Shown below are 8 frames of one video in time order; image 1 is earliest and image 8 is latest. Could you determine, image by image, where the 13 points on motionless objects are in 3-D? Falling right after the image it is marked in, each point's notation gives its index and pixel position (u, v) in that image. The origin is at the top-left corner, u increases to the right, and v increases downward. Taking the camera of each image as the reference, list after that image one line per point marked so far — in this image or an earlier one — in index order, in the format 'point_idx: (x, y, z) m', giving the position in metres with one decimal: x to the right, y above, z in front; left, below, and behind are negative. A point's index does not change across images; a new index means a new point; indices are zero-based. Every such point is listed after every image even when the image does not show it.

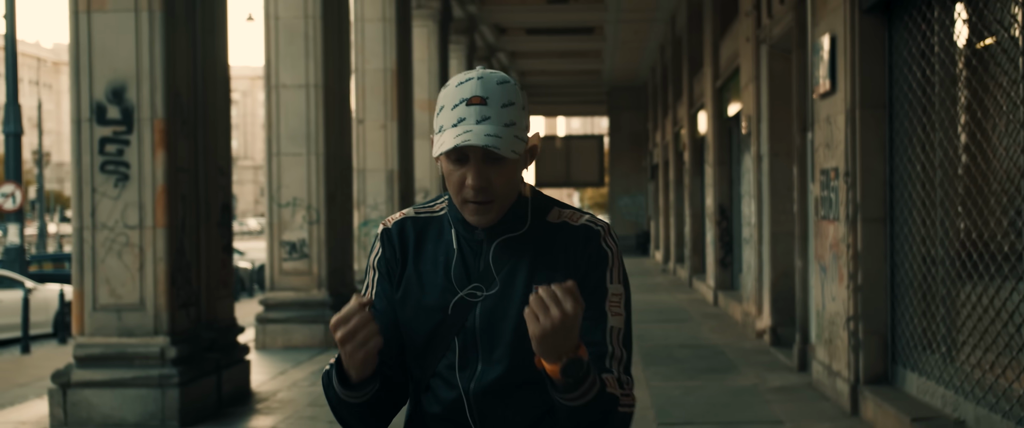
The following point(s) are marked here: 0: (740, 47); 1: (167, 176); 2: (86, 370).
0: (+3.0, +2.2, +12.7) m
1: (-2.7, +0.3, +7.5) m
2: (-3.2, -1.2, +7.4) m
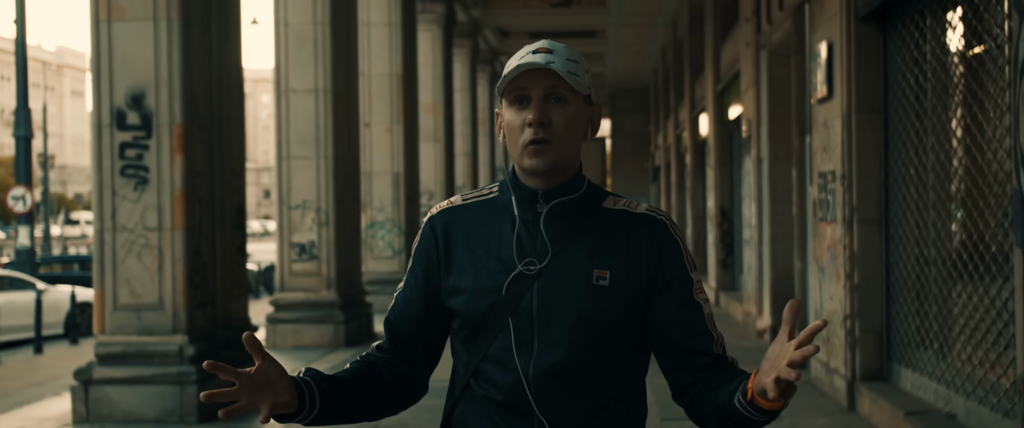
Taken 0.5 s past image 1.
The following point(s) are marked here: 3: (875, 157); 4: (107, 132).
0: (+3.0, +2.1, +12.9) m
1: (-2.6, +0.3, +7.8) m
2: (-3.2, -1.2, +7.7) m
3: (+2.8, +0.4, +7.4) m
4: (-3.2, +0.7, +7.8) m
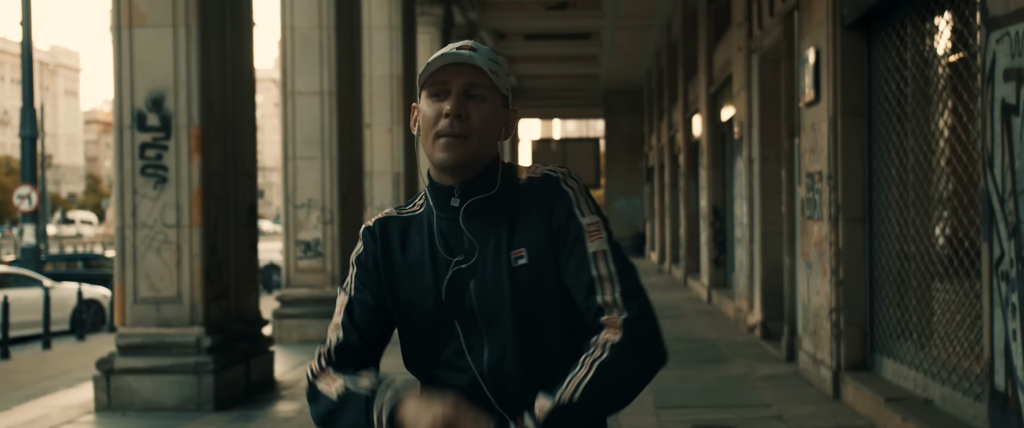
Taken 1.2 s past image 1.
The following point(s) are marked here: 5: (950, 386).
0: (+3.0, +2.2, +13.3) m
1: (-2.6, +0.3, +8.1) m
2: (-3.2, -1.2, +8.0) m
3: (+2.8, +0.4, +7.8) m
4: (-3.2, +0.7, +8.2) m
5: (+2.8, -1.1, +6.2) m
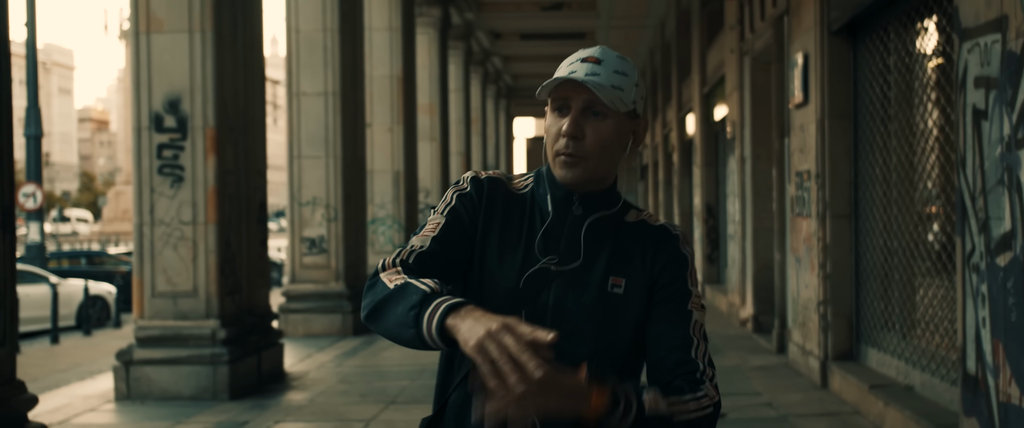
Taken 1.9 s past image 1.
0: (+3.0, +2.2, +13.7) m
1: (-2.6, +0.3, +8.5) m
2: (-3.1, -1.2, +8.4) m
3: (+2.8, +0.5, +8.2) m
4: (-3.2, +0.7, +8.5) m
5: (+2.8, -1.1, +6.6) m
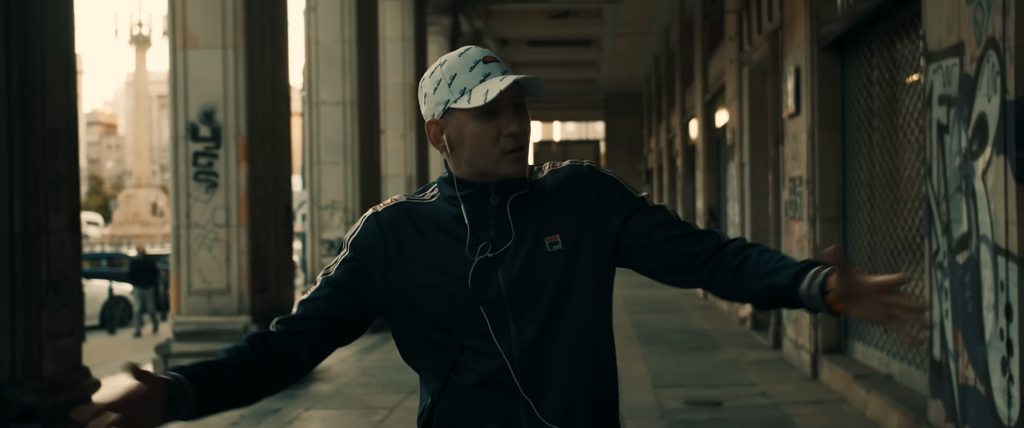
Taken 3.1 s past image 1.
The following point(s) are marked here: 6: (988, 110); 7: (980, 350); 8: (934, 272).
0: (+3.1, +2.2, +14.3) m
1: (-2.5, +0.3, +9.1) m
2: (-3.0, -1.2, +9.0) m
3: (+2.9, +0.4, +8.8) m
4: (-3.1, +0.7, +9.1) m
5: (+2.9, -1.1, +7.2) m
6: (+2.3, +0.5, +4.8) m
7: (+2.4, -0.7, +4.9) m
8: (+2.4, -0.3, +5.6) m
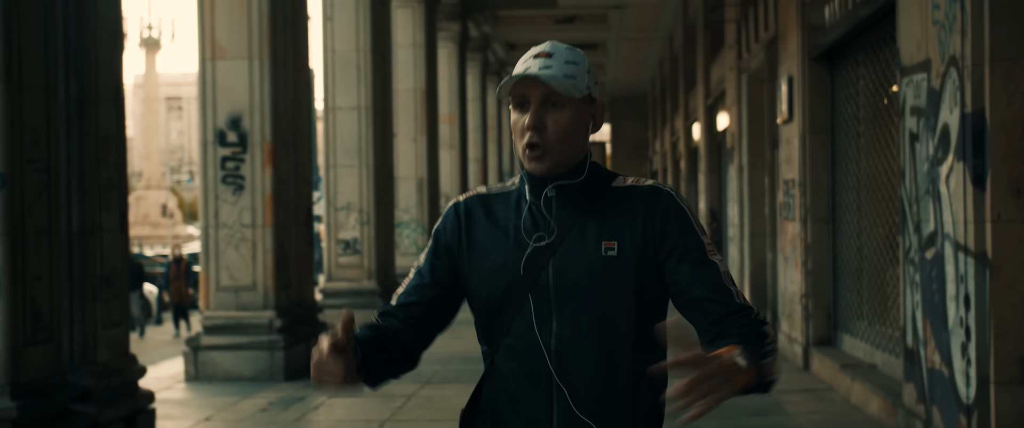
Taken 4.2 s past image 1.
0: (+3.3, +2.1, +14.9) m
1: (-2.4, +0.3, +9.7) m
2: (-2.9, -1.2, +9.6) m
3: (+3.0, +0.4, +9.3) m
4: (-3.0, +0.7, +9.7) m
5: (+3.0, -1.1, +7.7) m
6: (+2.4, +0.5, +5.3) m
7: (+2.4, -0.7, +5.4) m
8: (+2.5, -0.3, +6.1) m
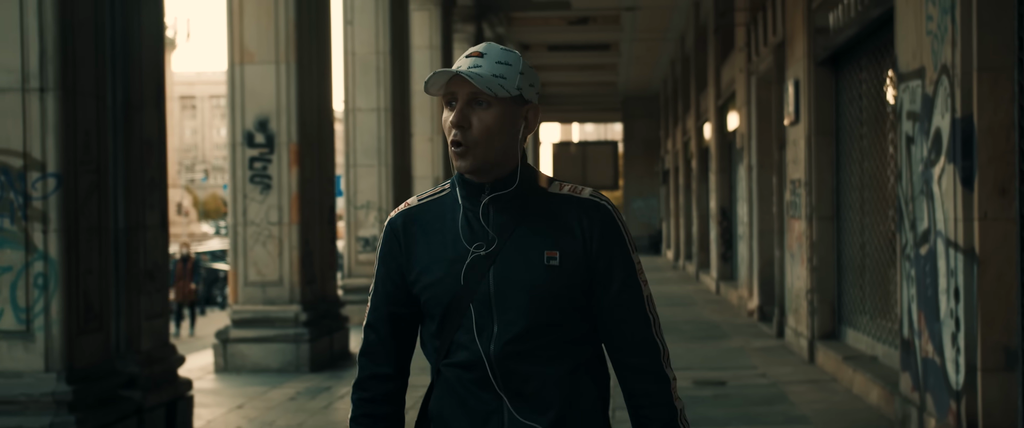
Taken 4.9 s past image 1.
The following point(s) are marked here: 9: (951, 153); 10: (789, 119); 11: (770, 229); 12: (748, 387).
0: (+3.5, +2.2, +15.2) m
1: (-2.2, +0.3, +10.1) m
2: (-2.8, -1.2, +10.0) m
3: (+3.2, +0.4, +9.7) m
4: (-2.8, +0.7, +10.1) m
5: (+3.1, -1.1, +8.1) m
6: (+2.5, +0.5, +5.7) m
7: (+2.5, -0.7, +5.8) m
8: (+2.6, -0.3, +6.5) m
9: (+2.5, +0.3, +5.6) m
10: (+3.0, +1.0, +10.5) m
11: (+3.5, -0.2, +13.1) m
12: (+2.1, -1.5, +8.6) m
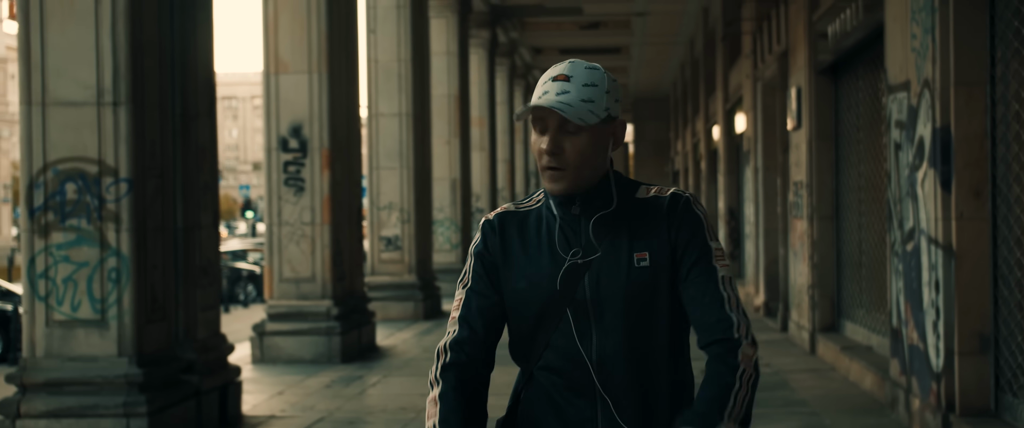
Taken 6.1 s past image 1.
0: (+3.7, +2.2, +15.8) m
1: (-2.0, +0.3, +10.7) m
2: (-2.6, -1.2, +10.7) m
3: (+3.4, +0.4, +10.3) m
4: (-2.6, +0.7, +10.8) m
5: (+3.3, -1.1, +8.7) m
6: (+2.7, +0.5, +6.3) m
7: (+2.7, -0.7, +6.4) m
8: (+2.8, -0.3, +7.1) m
9: (+2.7, +0.3, +6.2) m
10: (+3.2, +1.0, +11.1) m
11: (+3.7, -0.2, +13.7) m
12: (+2.3, -1.5, +9.2) m
